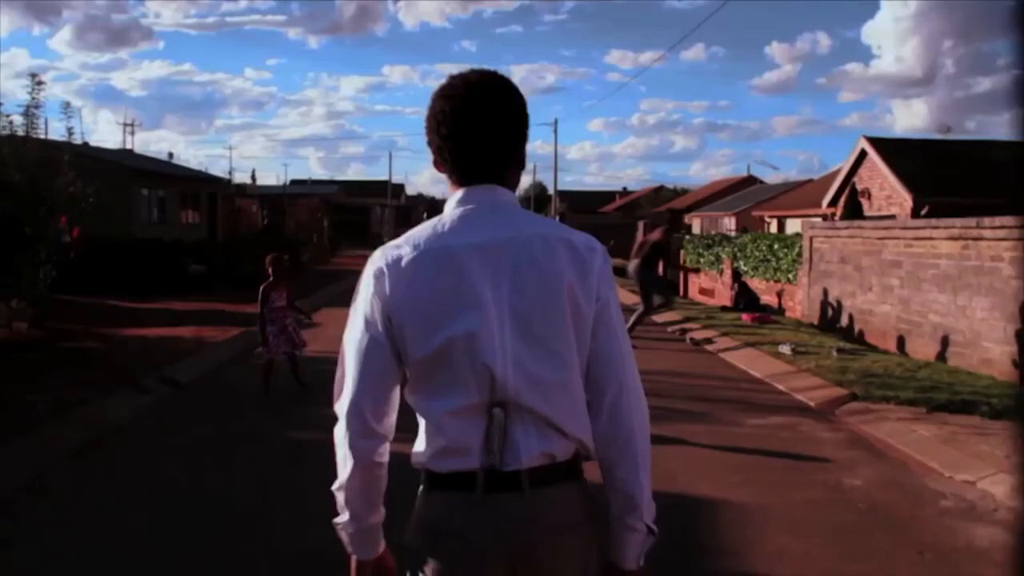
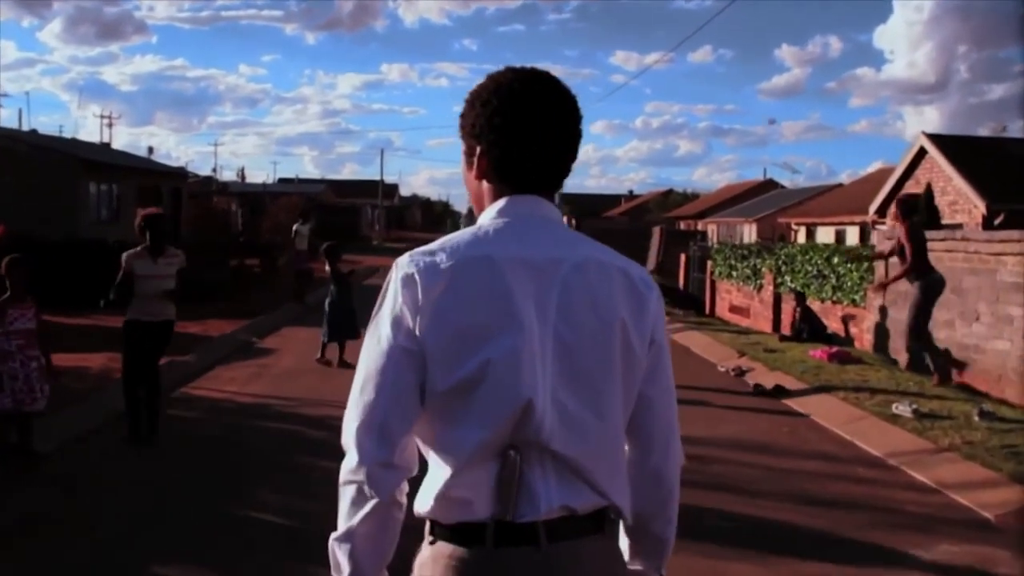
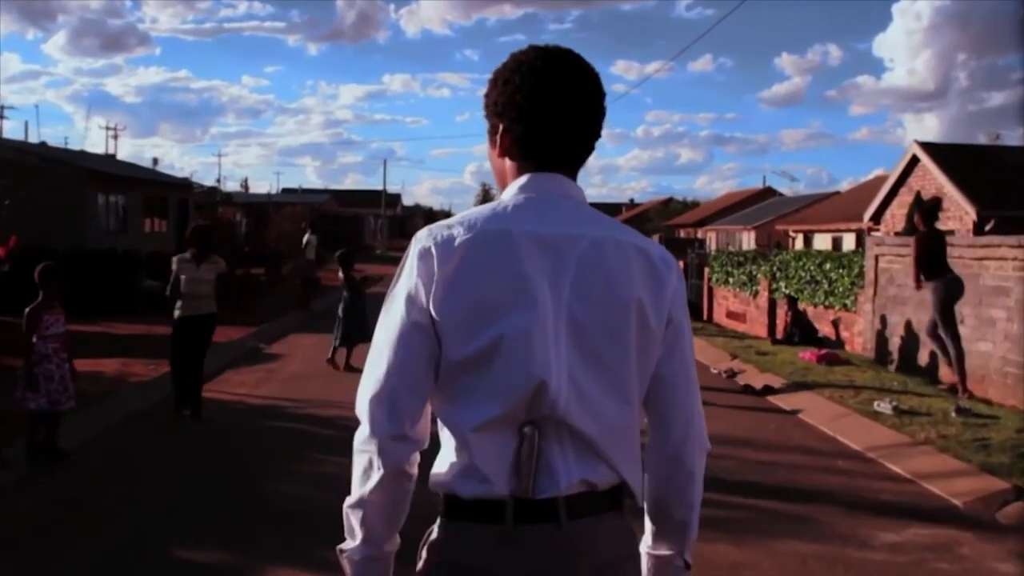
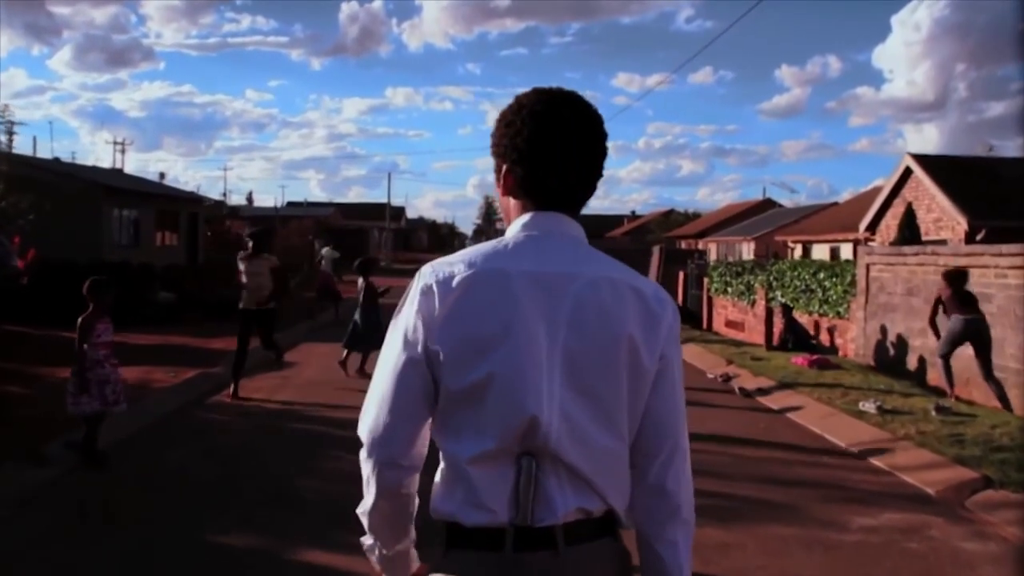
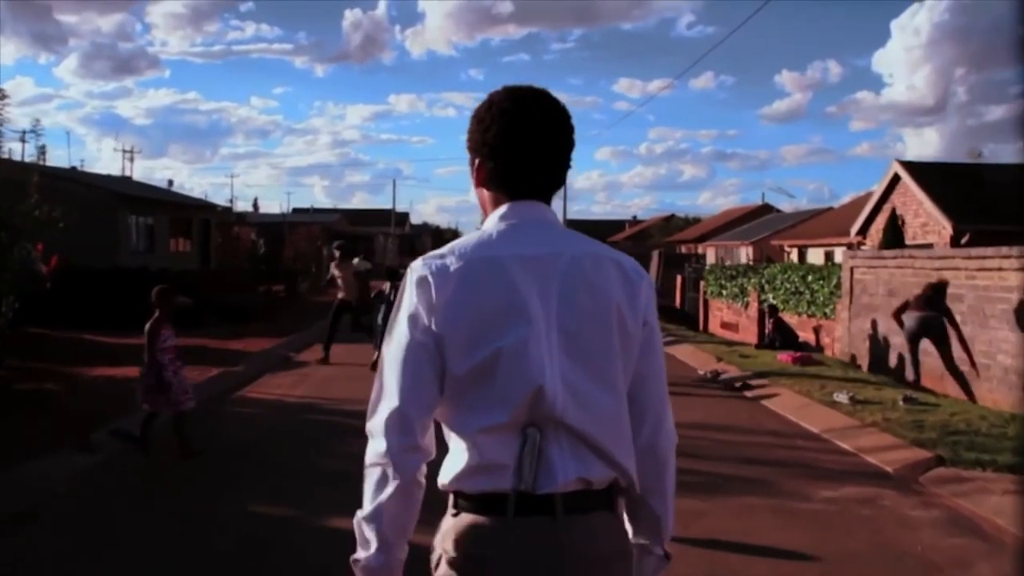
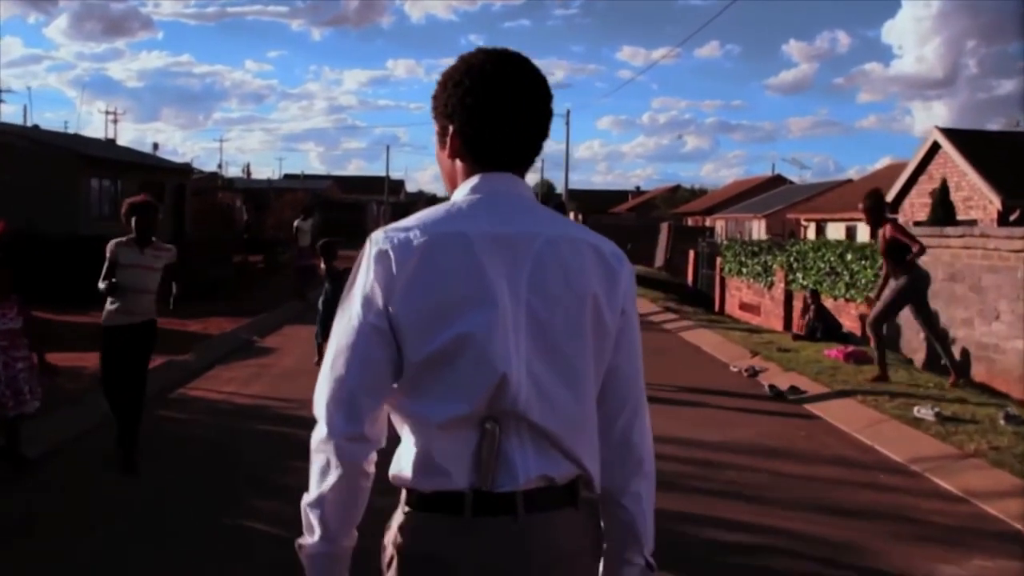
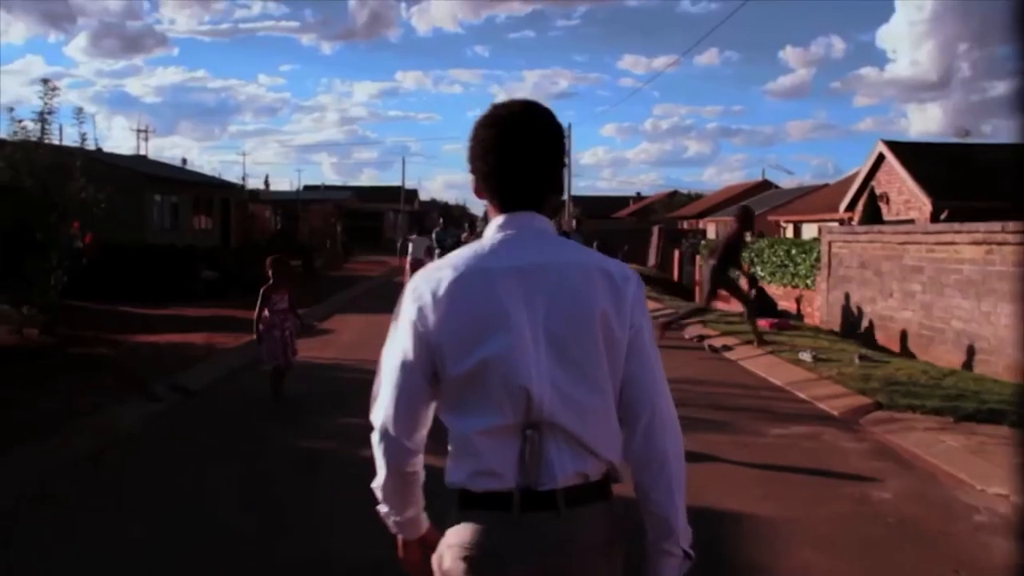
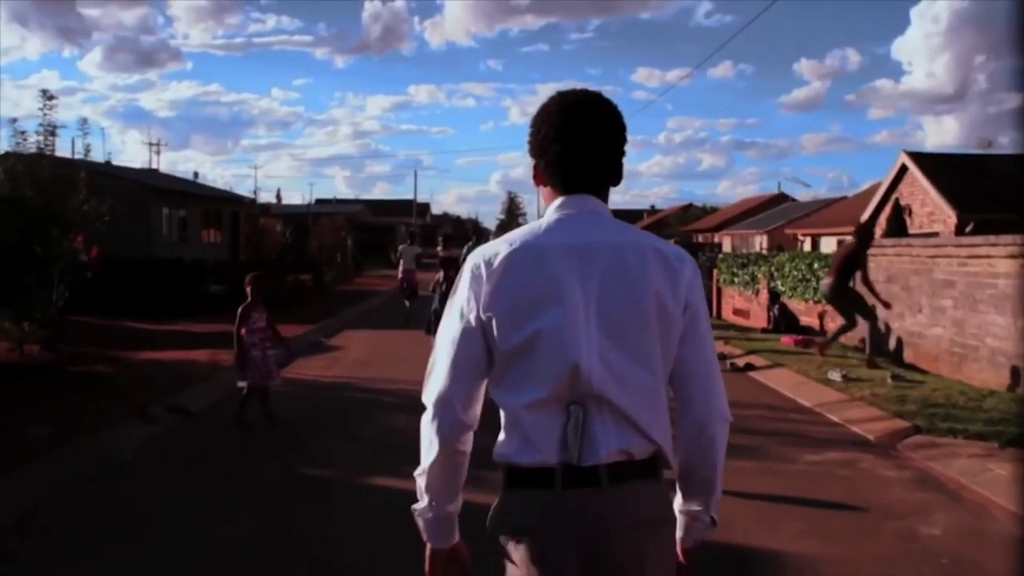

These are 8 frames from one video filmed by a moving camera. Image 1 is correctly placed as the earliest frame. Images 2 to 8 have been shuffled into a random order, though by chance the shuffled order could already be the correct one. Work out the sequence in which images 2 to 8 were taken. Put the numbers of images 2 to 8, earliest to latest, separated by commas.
7, 8, 5, 4, 3, 2, 6
